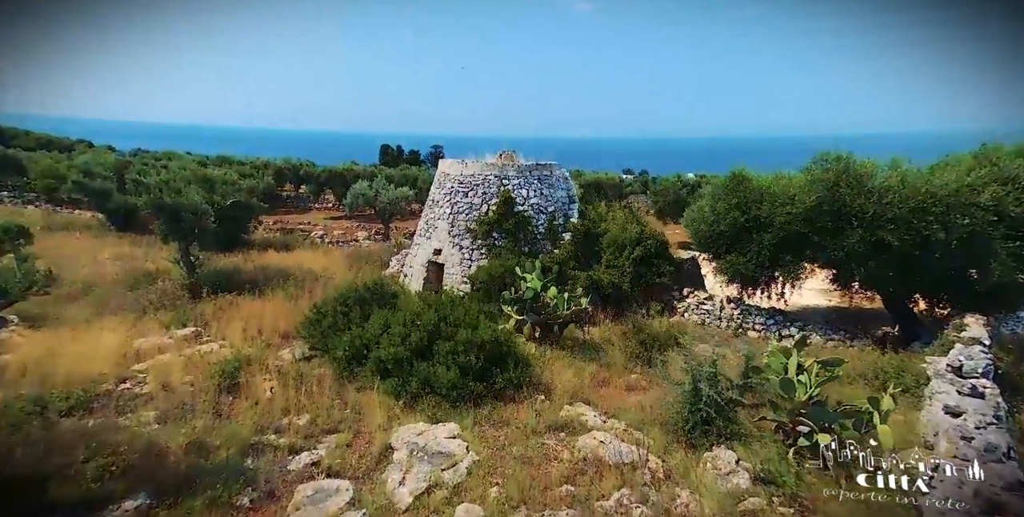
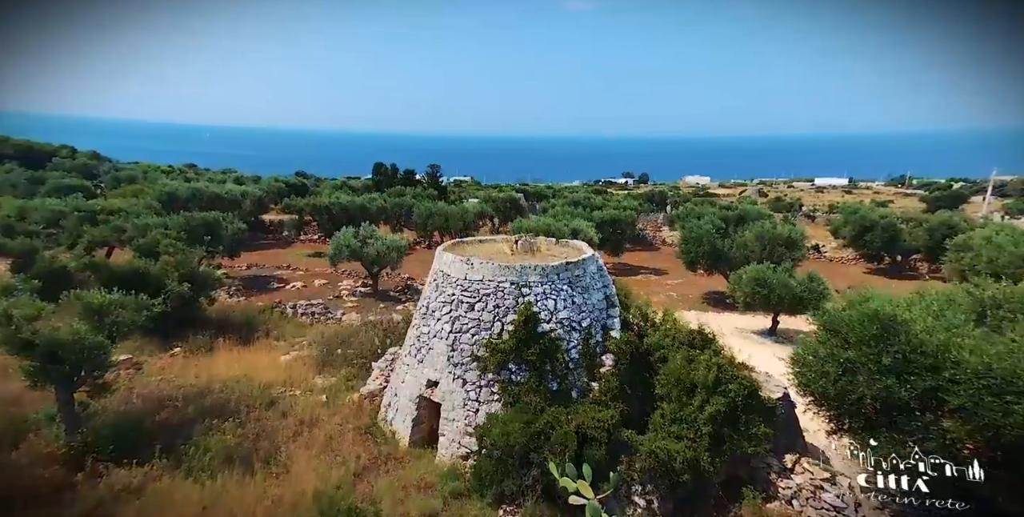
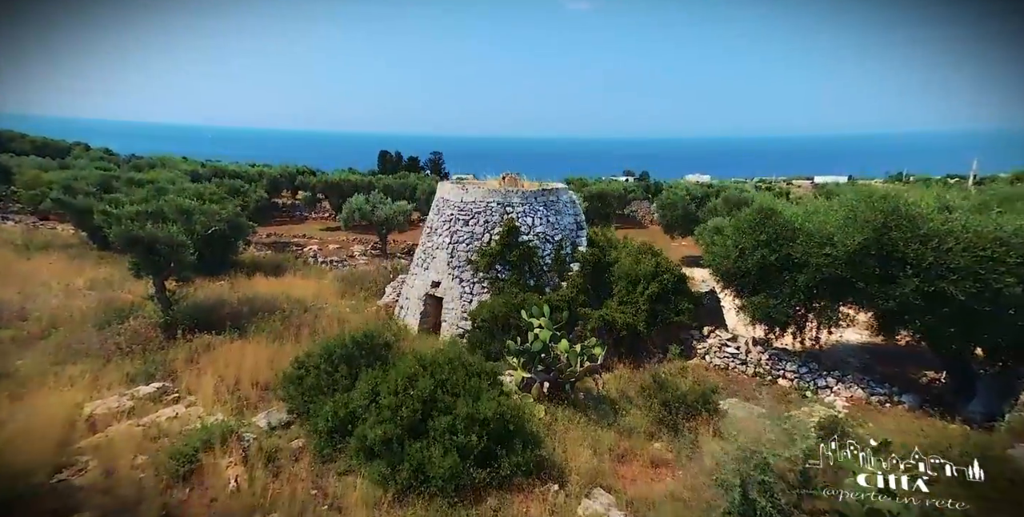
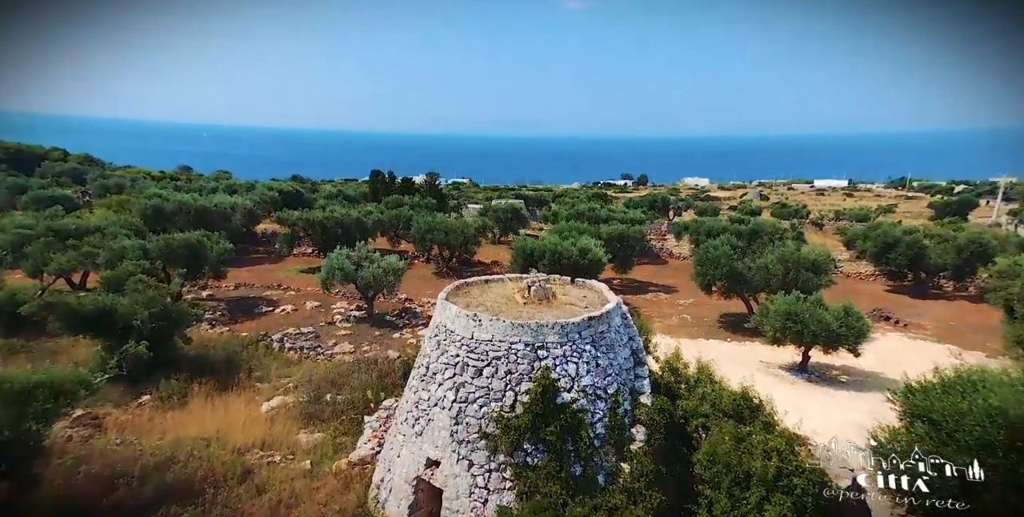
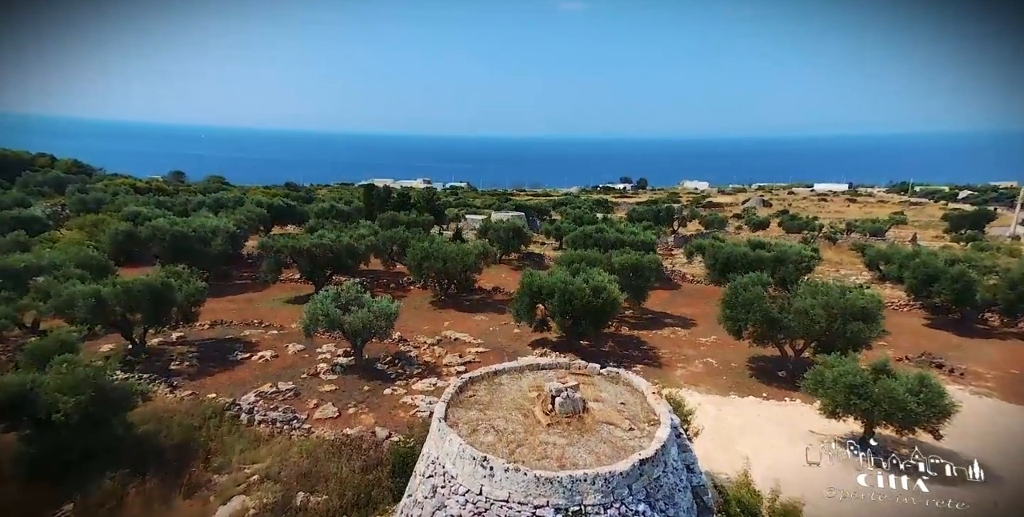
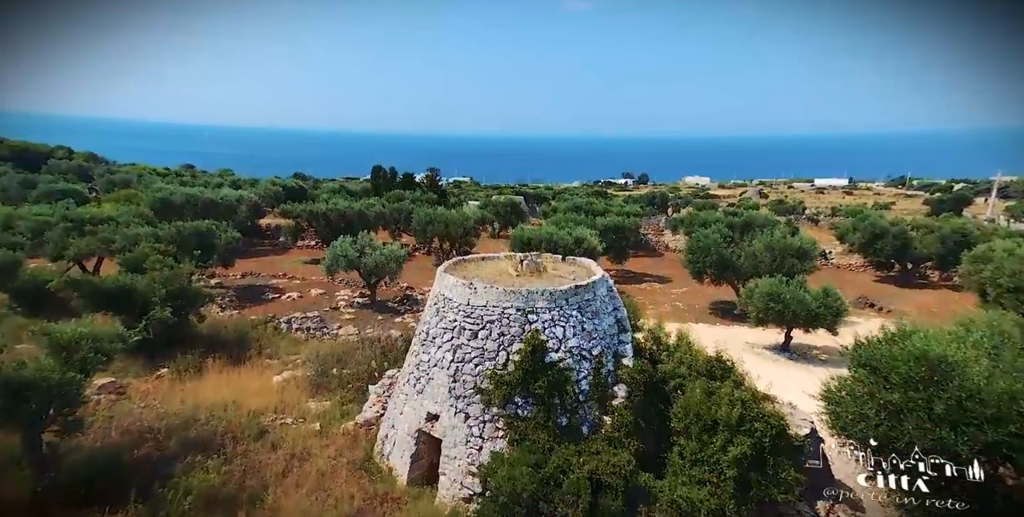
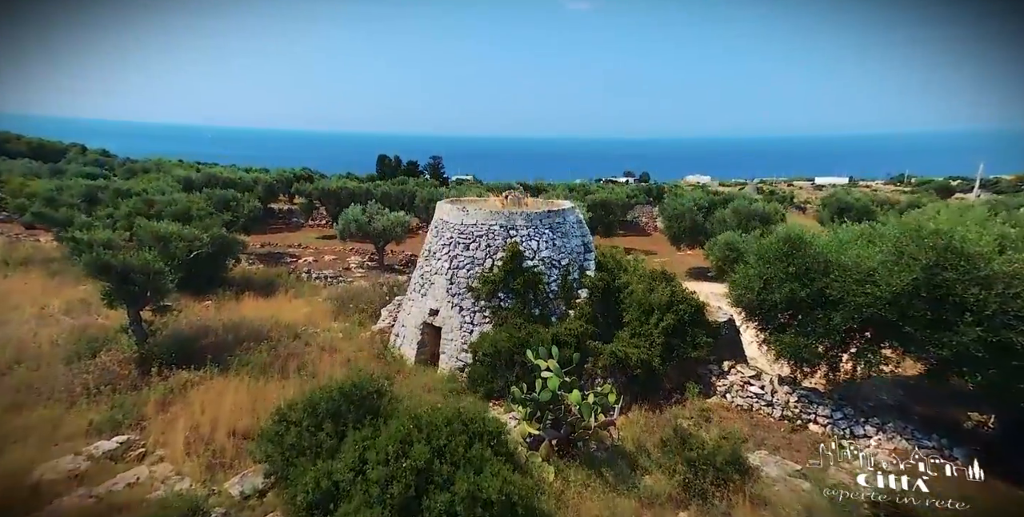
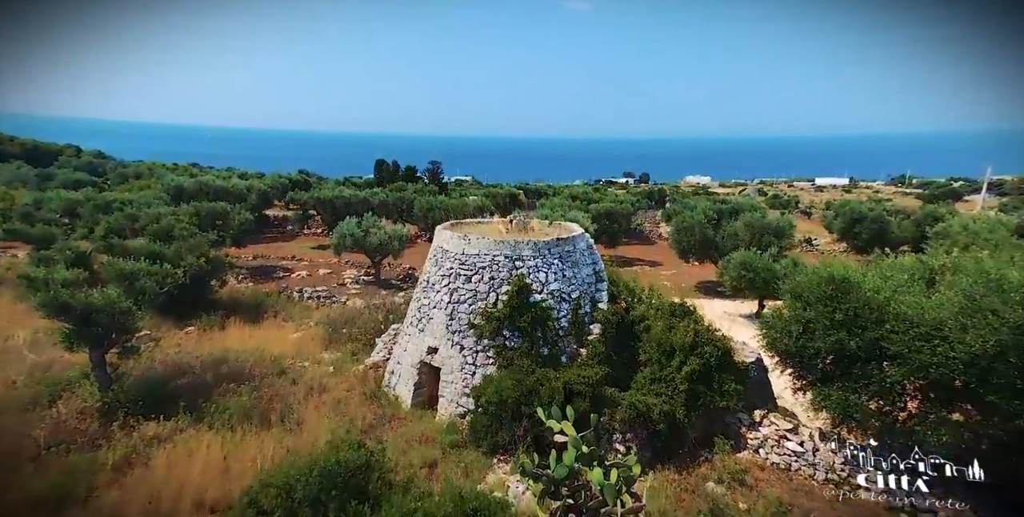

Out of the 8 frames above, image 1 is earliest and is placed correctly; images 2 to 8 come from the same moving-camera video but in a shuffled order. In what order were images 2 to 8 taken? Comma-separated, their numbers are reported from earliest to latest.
3, 7, 8, 2, 6, 4, 5
